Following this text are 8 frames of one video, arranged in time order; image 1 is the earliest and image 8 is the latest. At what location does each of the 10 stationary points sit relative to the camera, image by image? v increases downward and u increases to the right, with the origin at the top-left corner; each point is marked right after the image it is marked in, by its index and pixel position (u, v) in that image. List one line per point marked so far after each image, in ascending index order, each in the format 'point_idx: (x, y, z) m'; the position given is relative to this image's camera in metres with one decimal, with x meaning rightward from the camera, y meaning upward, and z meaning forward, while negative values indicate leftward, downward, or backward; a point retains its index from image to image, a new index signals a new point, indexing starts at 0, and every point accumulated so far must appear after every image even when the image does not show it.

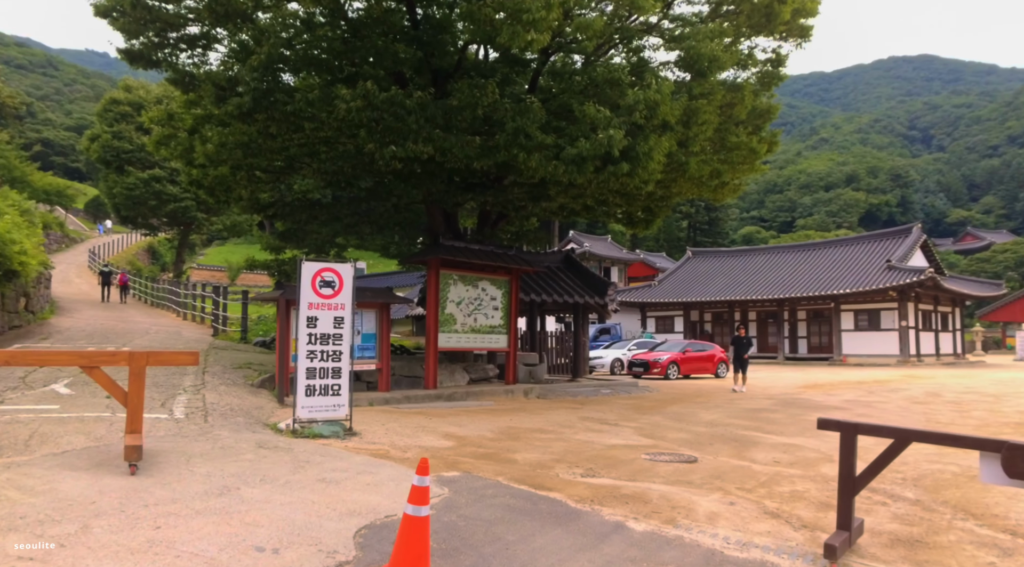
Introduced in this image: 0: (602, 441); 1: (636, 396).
0: (+1.0, -1.7, +8.0) m
1: (+2.4, -2.2, +14.5) m
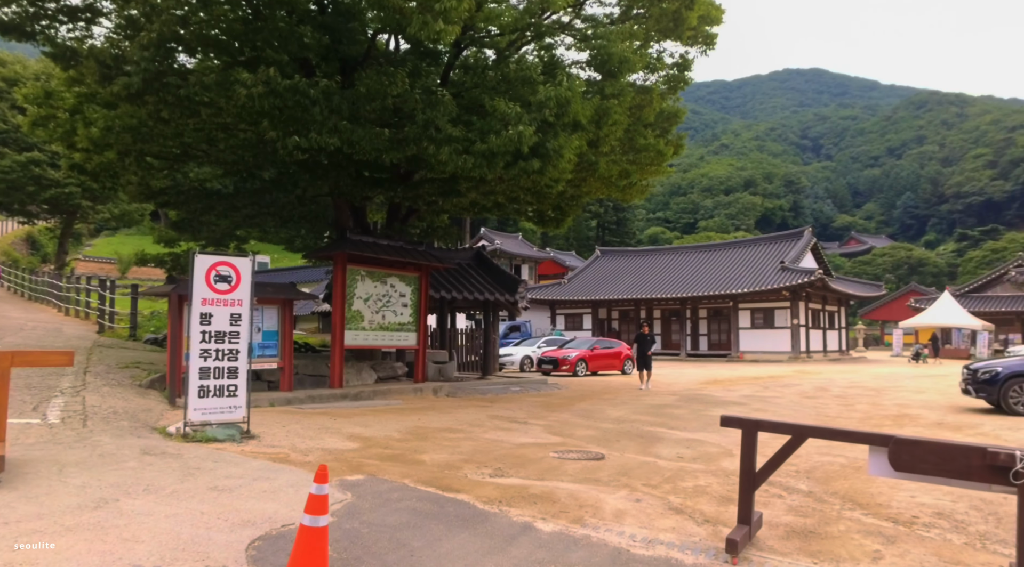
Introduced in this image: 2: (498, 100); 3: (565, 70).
0: (0.0, -1.7, +8.0) m
1: (+0.6, -2.1, +14.6) m
2: (-0.3, +2.4, +9.5) m
3: (+0.7, +2.9, +10.0) m
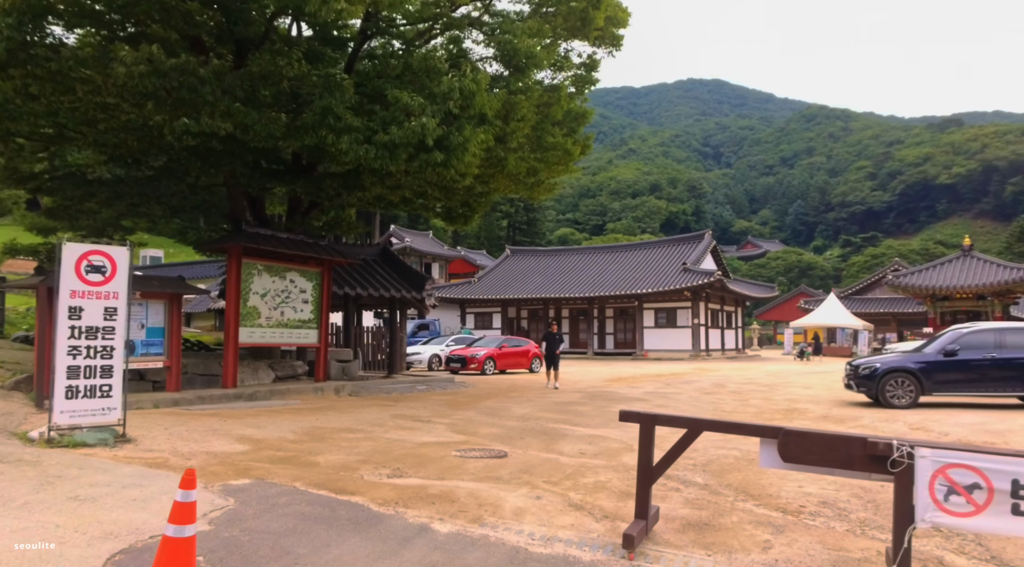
0: (-1.0, -1.6, +7.8) m
1: (-1.2, -2.1, +14.5) m
2: (-1.4, +2.4, +9.3) m
3: (-0.5, +2.9, +9.9) m
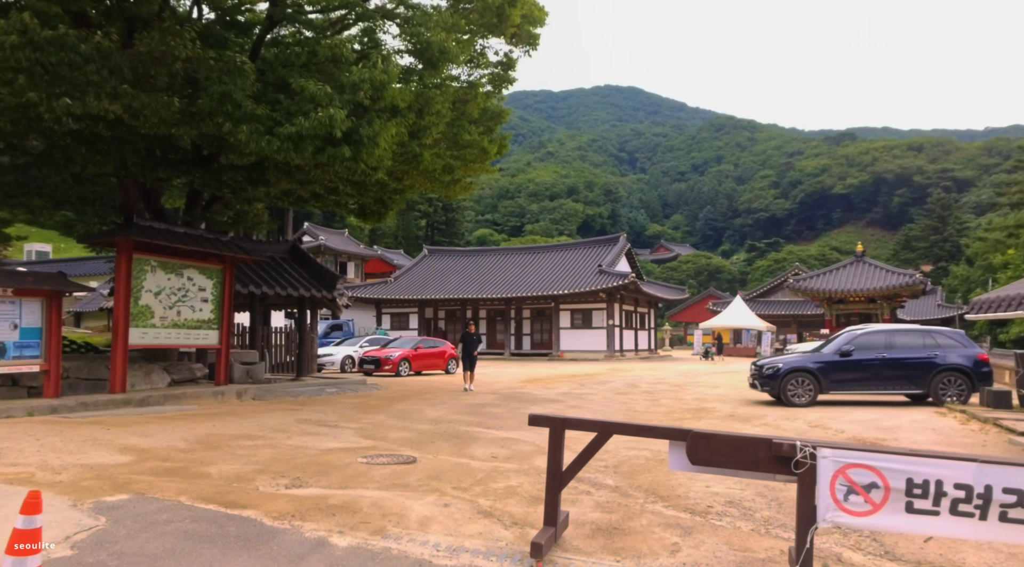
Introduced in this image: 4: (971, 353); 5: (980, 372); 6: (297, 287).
0: (-1.9, -1.6, +7.5) m
1: (-2.8, -2.1, +14.1) m
2: (-2.5, +2.4, +8.9) m
3: (-1.6, +2.9, +9.6) m
4: (+8.7, -1.3, +14.2) m
5: (+8.8, -1.7, +14.1) m
6: (-4.0, -0.1, +14.0) m
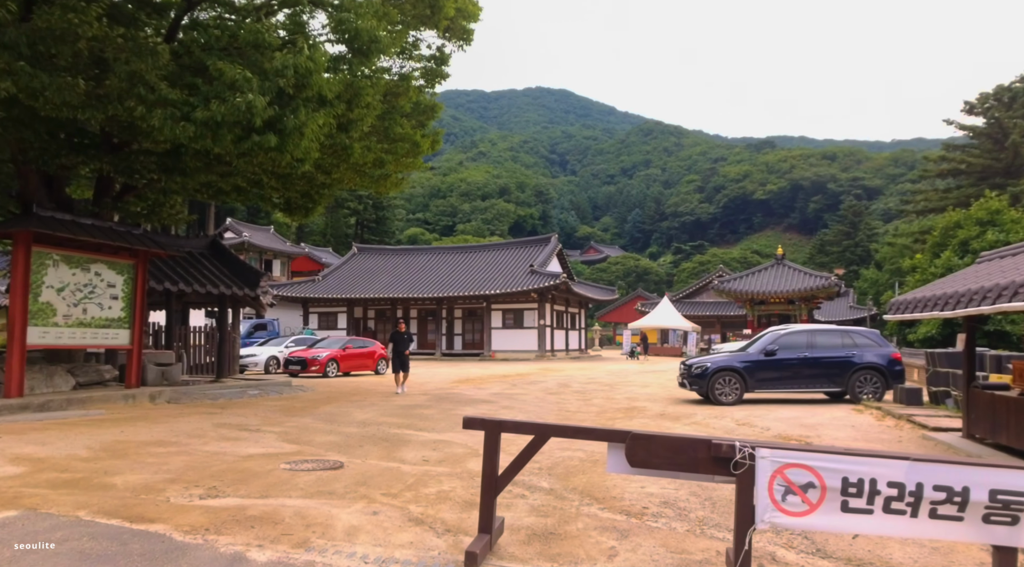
0: (-2.6, -1.6, +7.1) m
1: (-4.1, -2.0, +13.6) m
2: (-3.2, +2.5, +8.4) m
3: (-2.5, +3.0, +9.2) m
4: (+7.4, -1.4, +14.7) m
5: (+7.5, -1.7, +14.6) m
6: (-5.3, 0.0, +13.4) m
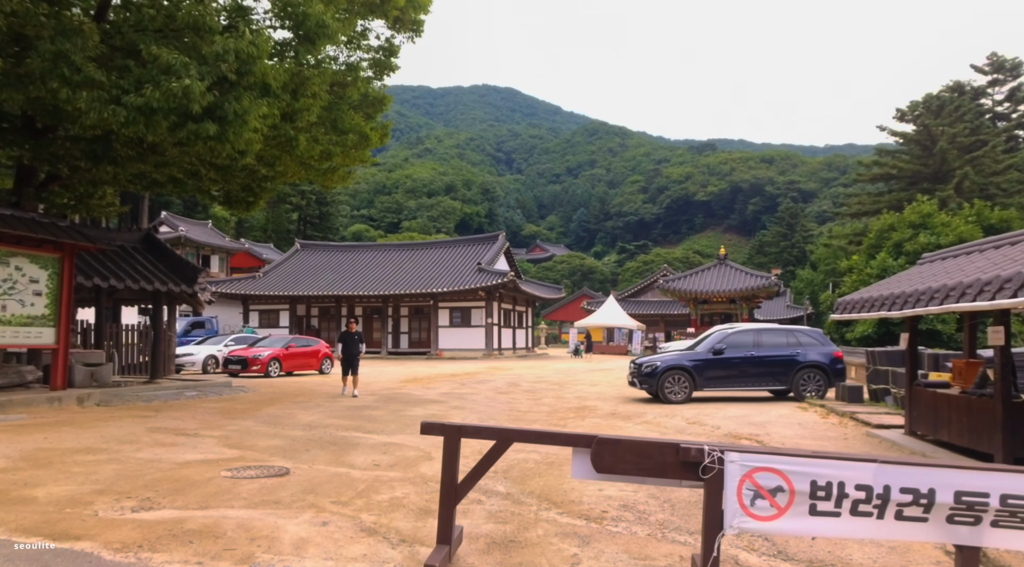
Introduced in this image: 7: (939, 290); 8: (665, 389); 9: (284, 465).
0: (-3.0, -1.5, +6.6) m
1: (-5.0, -2.0, +13.0) m
2: (-3.7, +2.5, +8.0) m
3: (-3.0, +3.0, +8.8) m
4: (+6.4, -1.4, +15.0) m
5: (+6.5, -1.7, +14.9) m
6: (-6.1, +0.1, +12.8) m
7: (+5.0, -0.1, +8.8) m
8: (+2.9, -2.0, +14.4) m
9: (-2.0, -1.6, +6.8) m
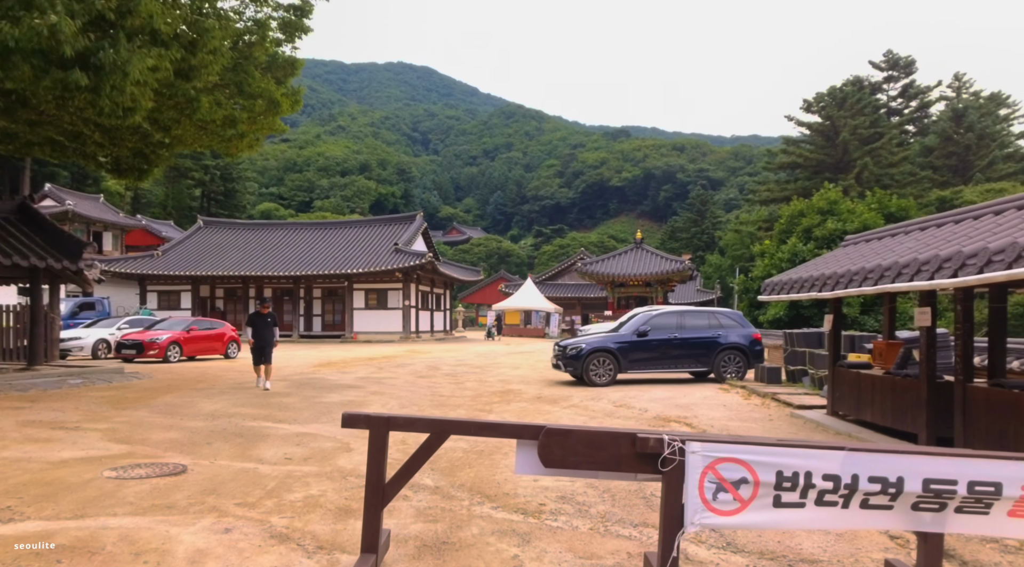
0: (-3.6, -1.3, +5.8) m
1: (-6.3, -1.6, +11.9) m
2: (-4.4, +2.8, +6.9) m
3: (-3.8, +3.3, +7.8) m
4: (+4.8, -1.0, +15.1) m
5: (+4.9, -1.3, +15.0) m
6: (-7.3, +0.4, +11.5) m
7: (+4.2, +0.2, +8.8) m
8: (+1.5, -1.7, +14.2) m
9: (-2.6, -1.4, +6.0) m
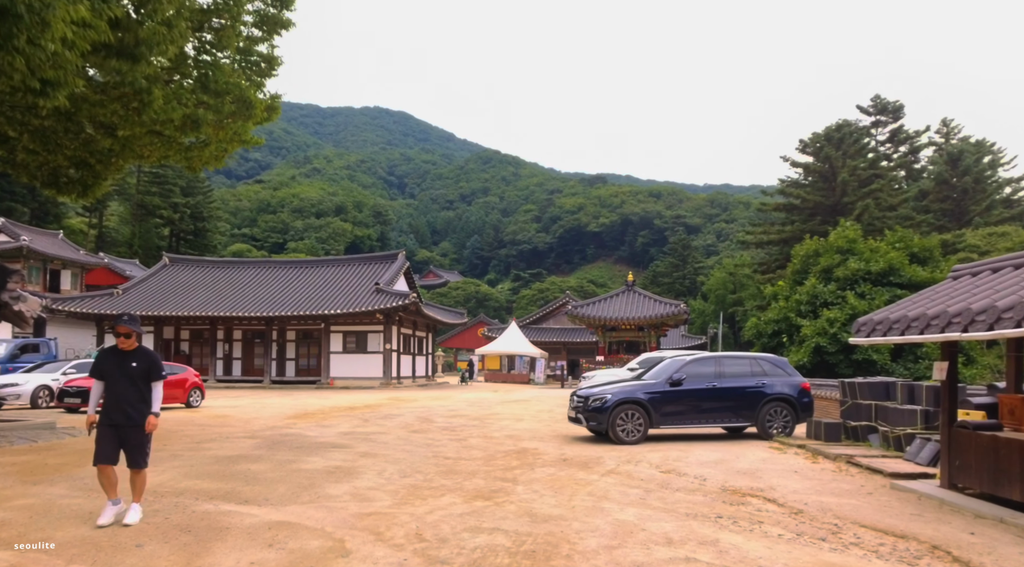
0: (-3.1, -1.4, +3.5) m
1: (-6.0, -2.0, +9.5) m
2: (-3.9, +2.6, +4.9) m
3: (-3.3, +3.0, +5.8) m
4: (+5.0, -1.7, +13.2) m
5: (+5.1, -2.1, +13.1) m
6: (-7.0, 0.0, +9.2) m
7: (+4.6, -0.2, +6.9) m
8: (+1.7, -2.3, +12.1) m
9: (-2.1, -1.5, +3.8) m
